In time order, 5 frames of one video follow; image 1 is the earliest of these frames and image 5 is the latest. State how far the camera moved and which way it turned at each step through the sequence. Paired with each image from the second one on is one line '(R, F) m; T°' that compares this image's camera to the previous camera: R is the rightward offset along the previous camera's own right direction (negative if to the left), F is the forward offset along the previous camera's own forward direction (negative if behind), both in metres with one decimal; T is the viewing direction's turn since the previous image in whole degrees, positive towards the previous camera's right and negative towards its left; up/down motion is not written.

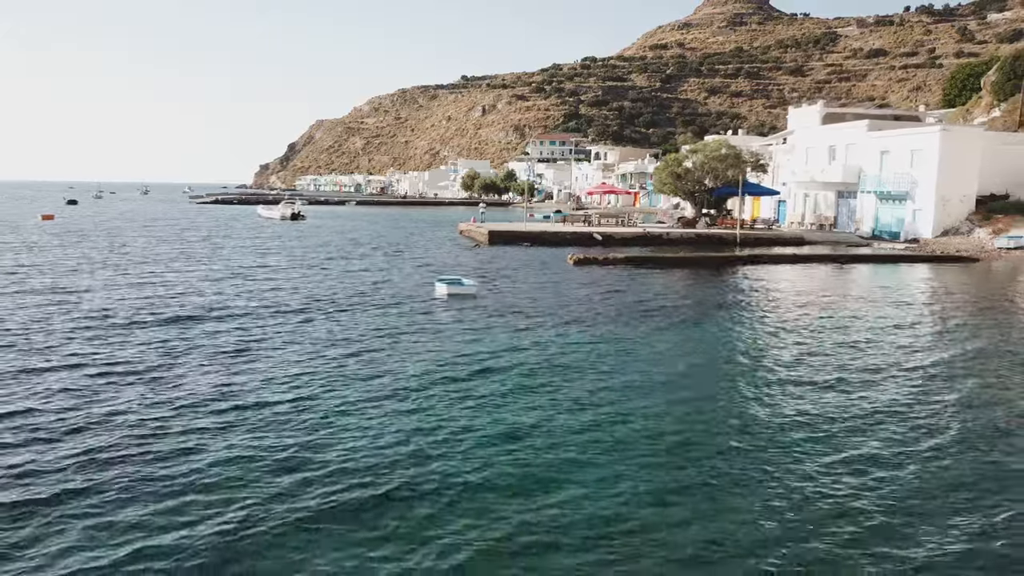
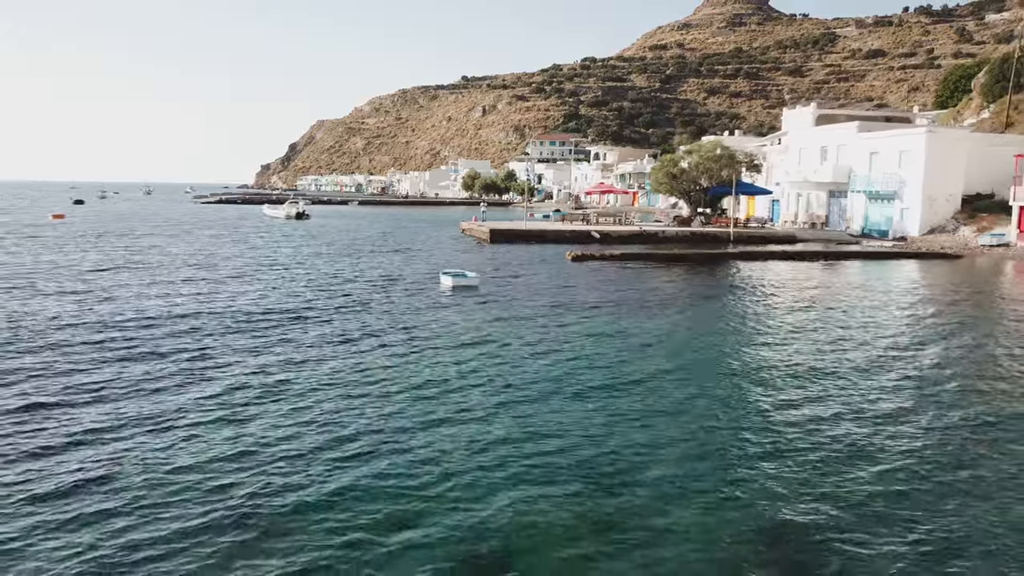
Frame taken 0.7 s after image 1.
(0.0, -1.4) m; 0°
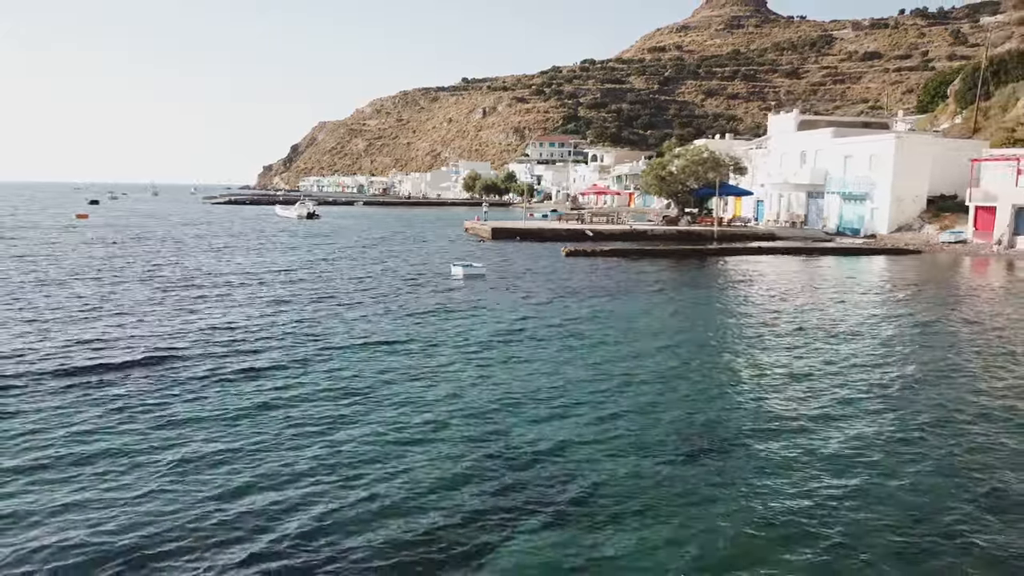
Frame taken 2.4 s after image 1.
(0.0, -3.5) m; 0°
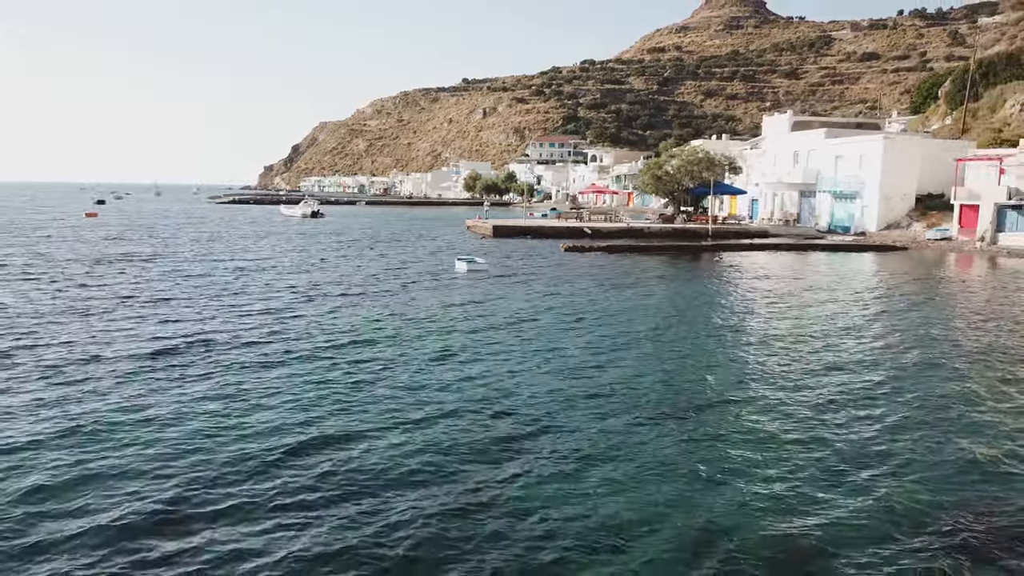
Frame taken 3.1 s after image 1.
(0.0, -1.4) m; 0°
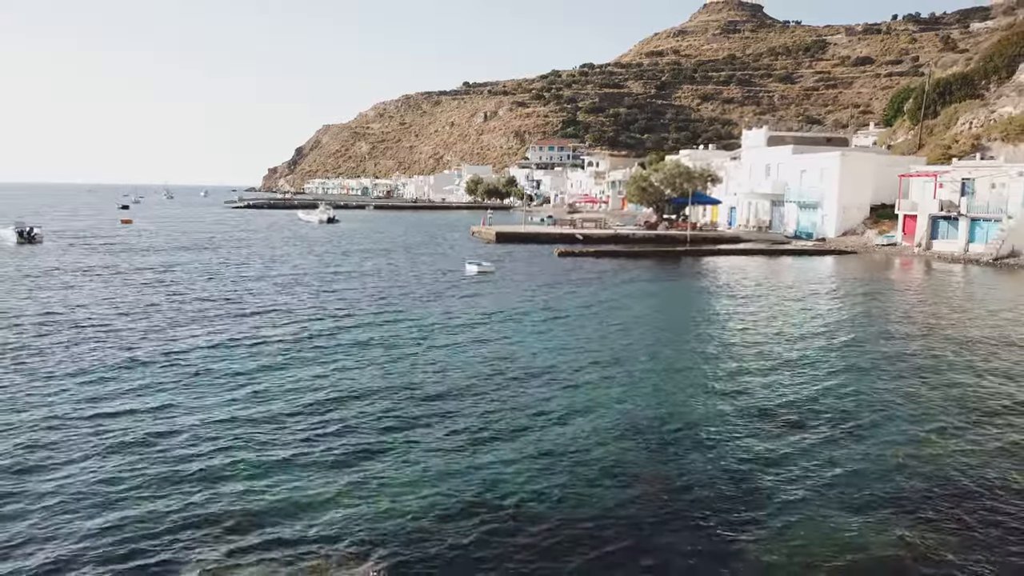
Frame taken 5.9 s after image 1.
(0.0, -6.1) m; 0°
